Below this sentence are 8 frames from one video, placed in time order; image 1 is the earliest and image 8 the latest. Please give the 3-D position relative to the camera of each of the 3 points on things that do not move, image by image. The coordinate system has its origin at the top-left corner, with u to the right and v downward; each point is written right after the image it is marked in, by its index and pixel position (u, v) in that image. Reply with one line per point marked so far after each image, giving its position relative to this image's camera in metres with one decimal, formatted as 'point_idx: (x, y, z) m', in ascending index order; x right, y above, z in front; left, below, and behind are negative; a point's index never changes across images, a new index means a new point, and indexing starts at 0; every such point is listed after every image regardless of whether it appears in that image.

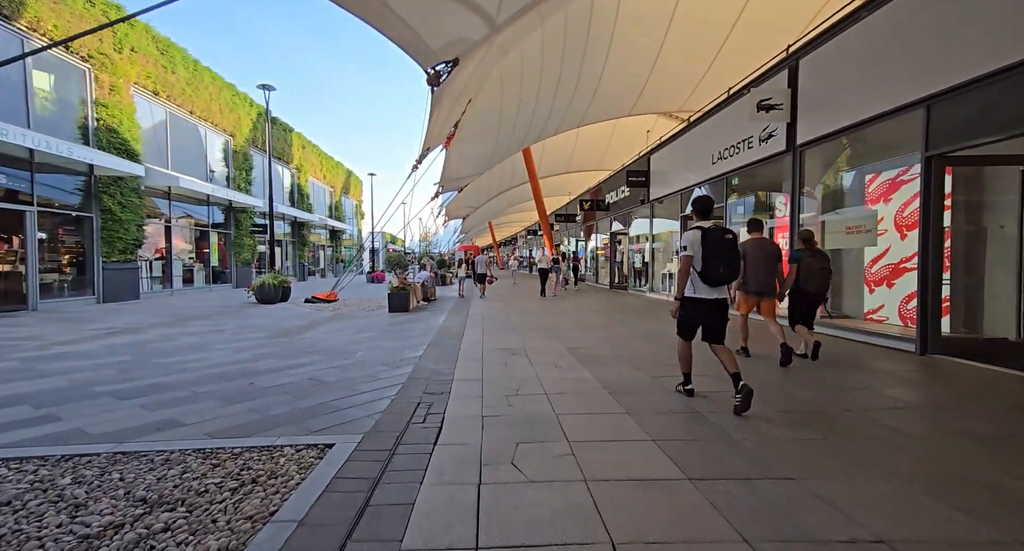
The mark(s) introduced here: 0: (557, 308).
0: (+1.2, -1.0, +12.3) m
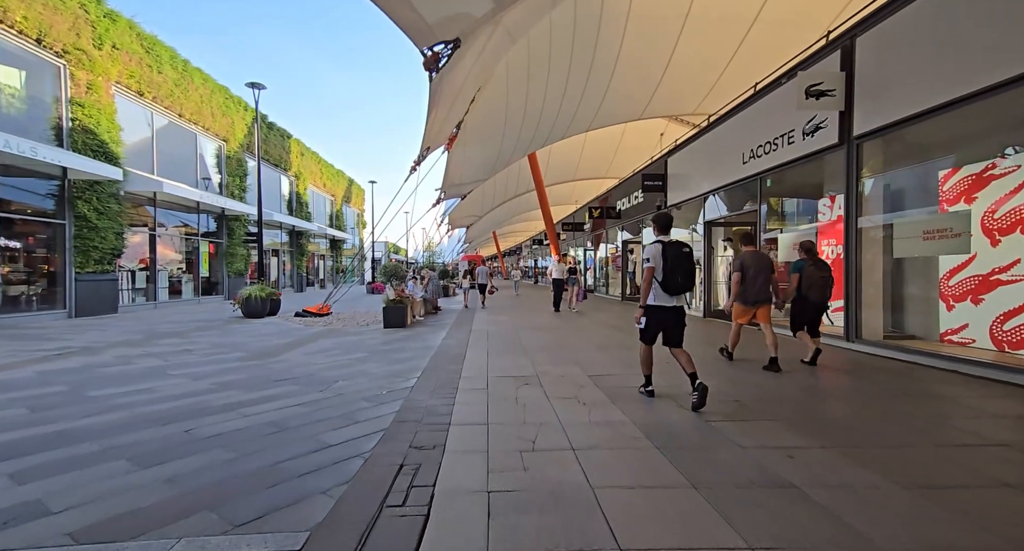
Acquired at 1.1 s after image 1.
0: (+1.4, -1.3, +11.2) m
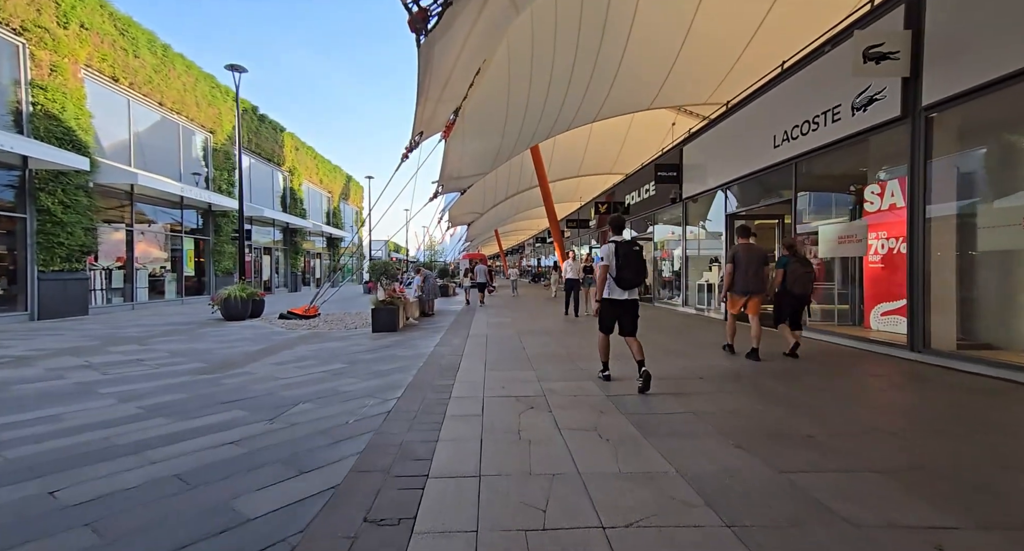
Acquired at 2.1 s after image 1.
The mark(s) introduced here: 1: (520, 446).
0: (+1.5, -1.2, +10.2) m
1: (0.0, -1.3, +3.2) m
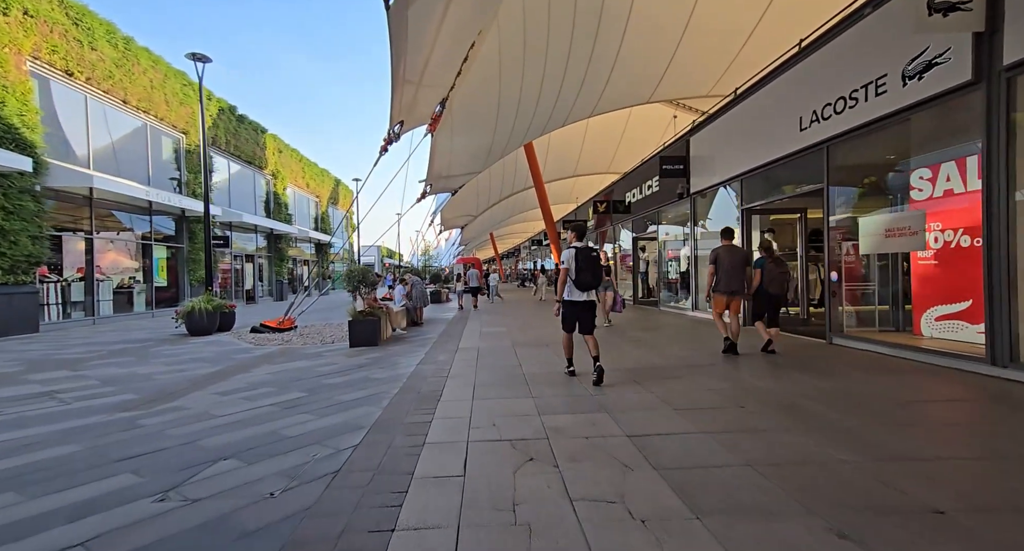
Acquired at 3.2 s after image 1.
0: (+1.4, -1.3, +9.1) m
1: (0.0, -1.3, +2.2) m
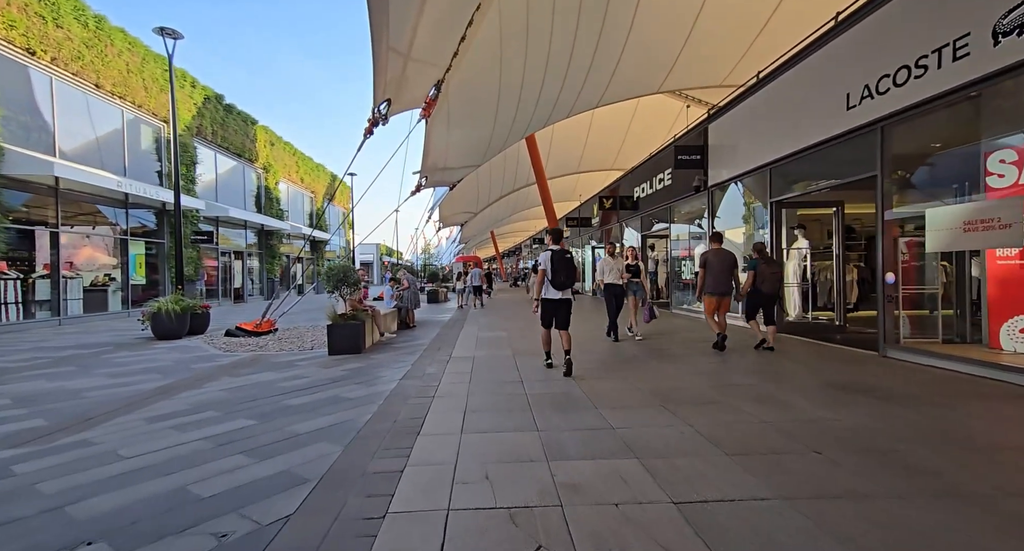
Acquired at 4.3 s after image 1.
0: (+1.4, -1.3, +8.2) m
1: (0.0, -1.3, +1.2) m
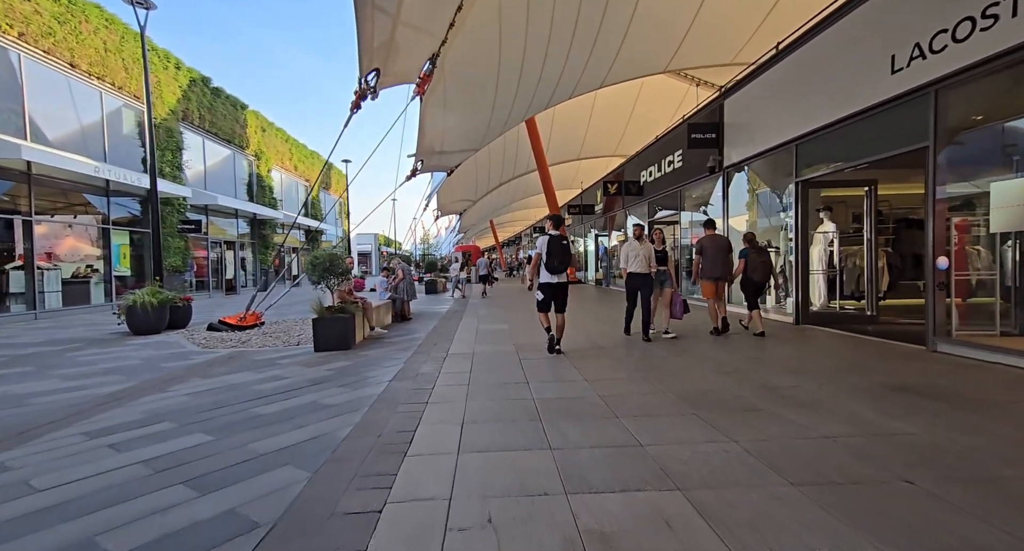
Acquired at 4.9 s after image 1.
0: (+1.4, -1.1, +7.5) m
1: (0.0, -1.3, +0.6) m
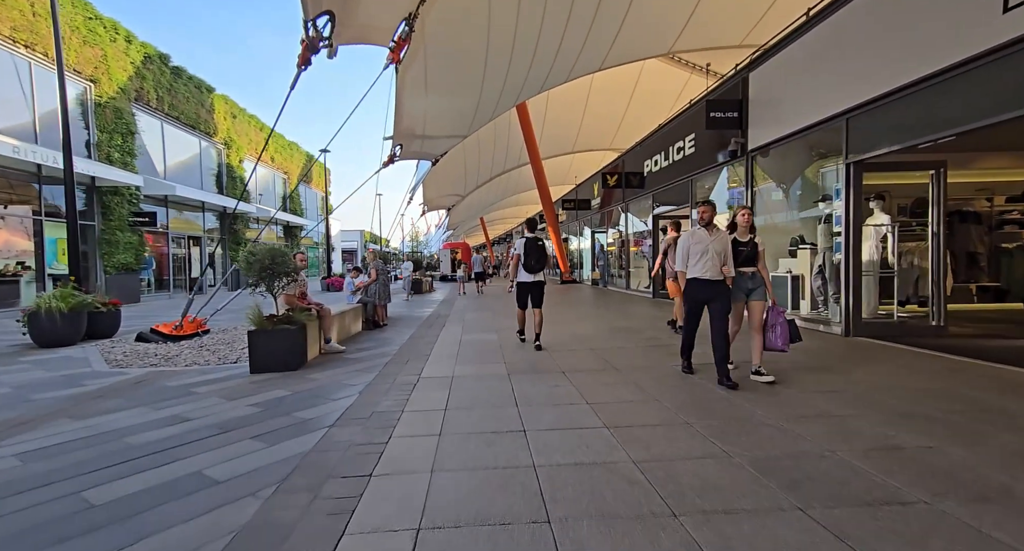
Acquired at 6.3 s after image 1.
0: (+1.3, -1.1, +6.1) m
1: (0.0, -1.3, -0.9) m
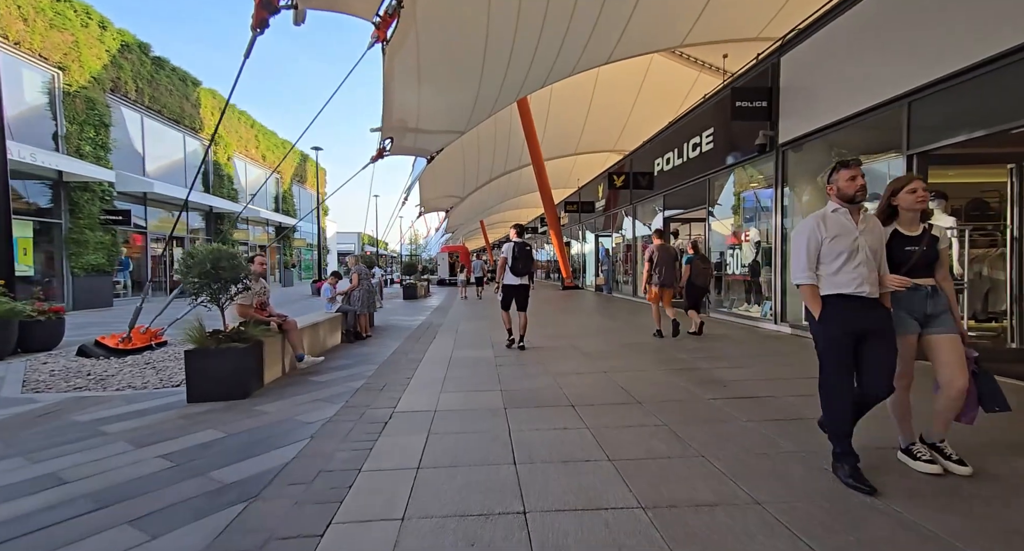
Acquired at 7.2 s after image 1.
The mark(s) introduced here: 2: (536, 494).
0: (+1.2, -1.2, +5.1) m
1: (0.0, -1.4, -1.9) m
2: (+0.1, -1.3, +2.7) m
